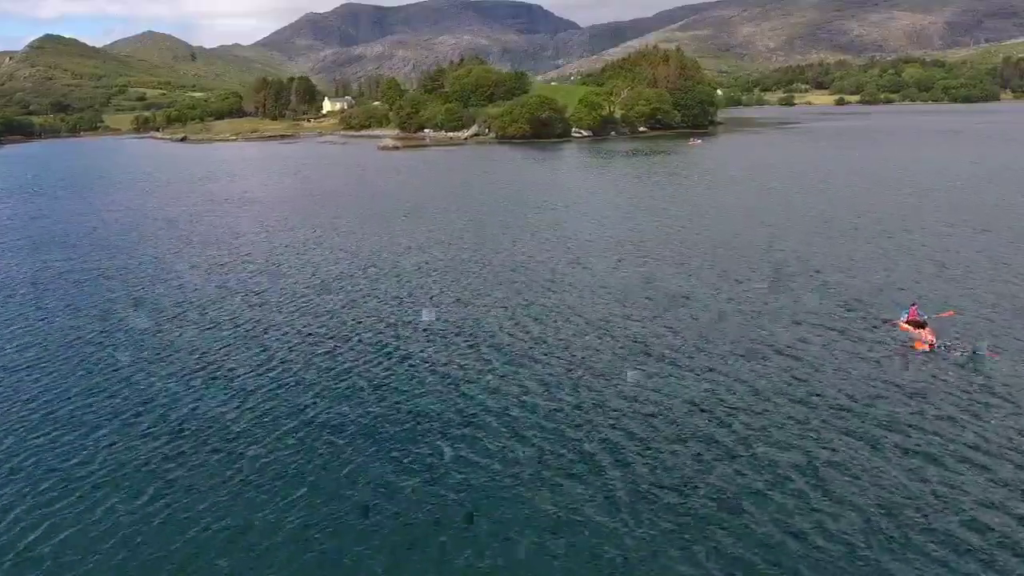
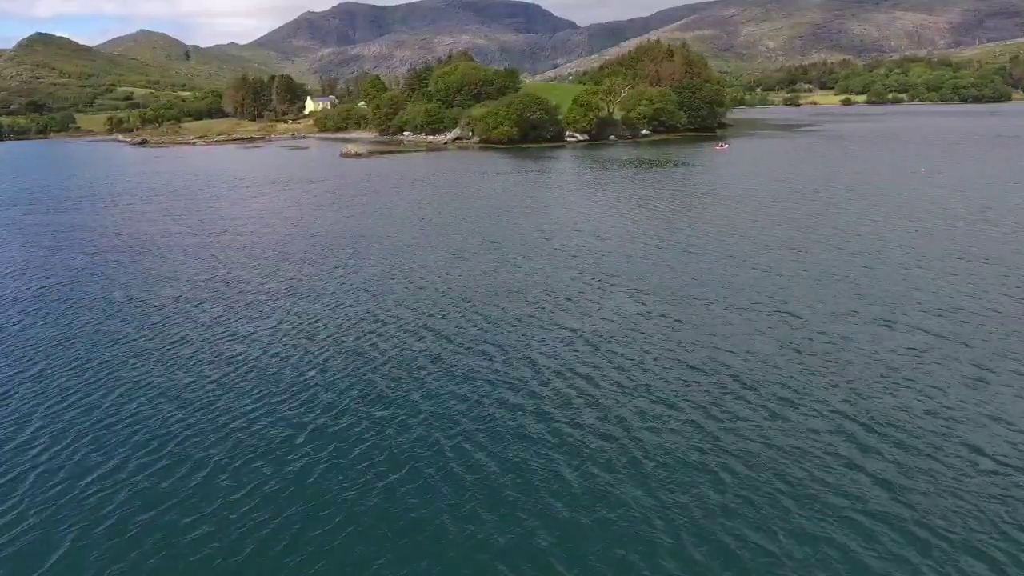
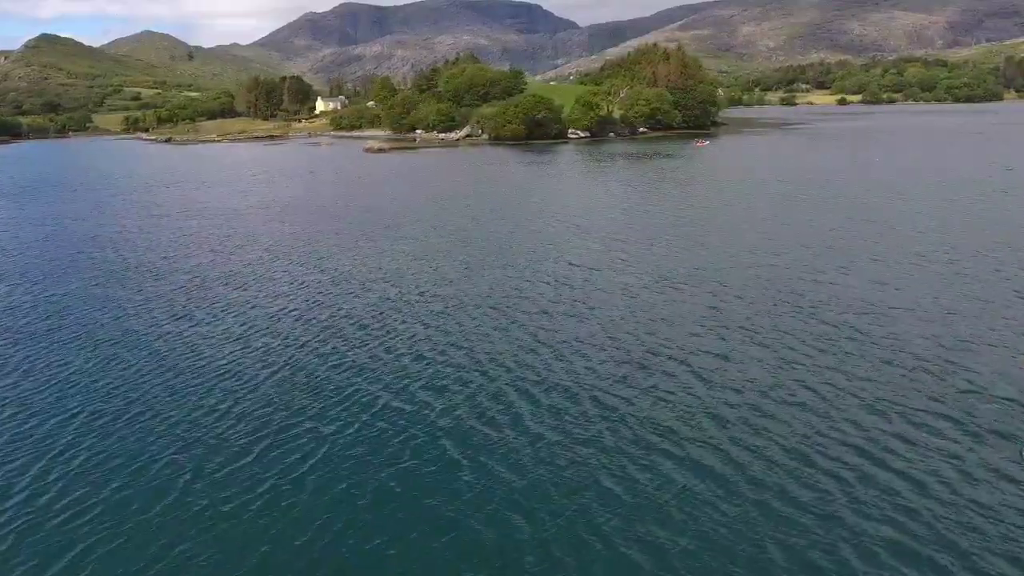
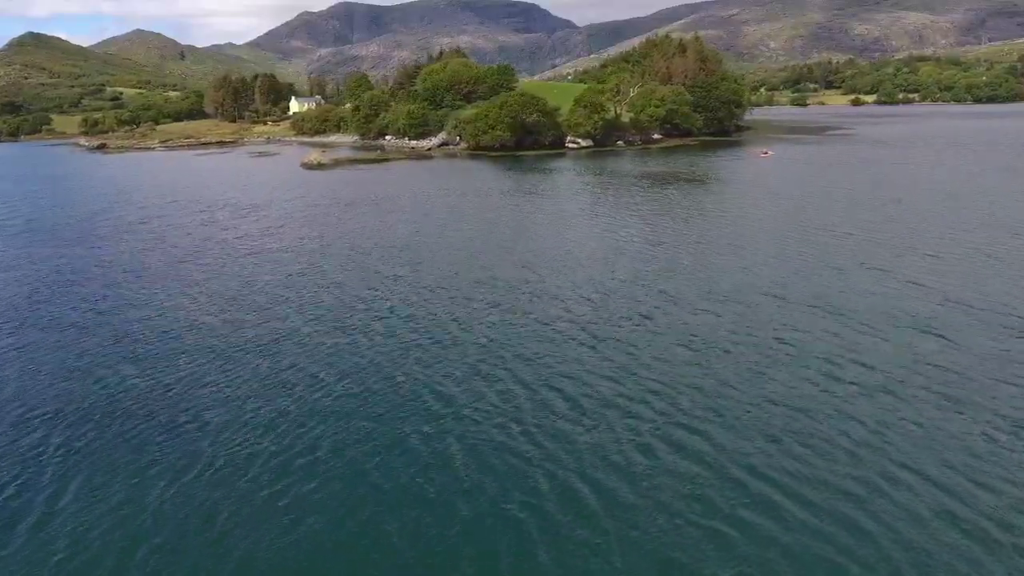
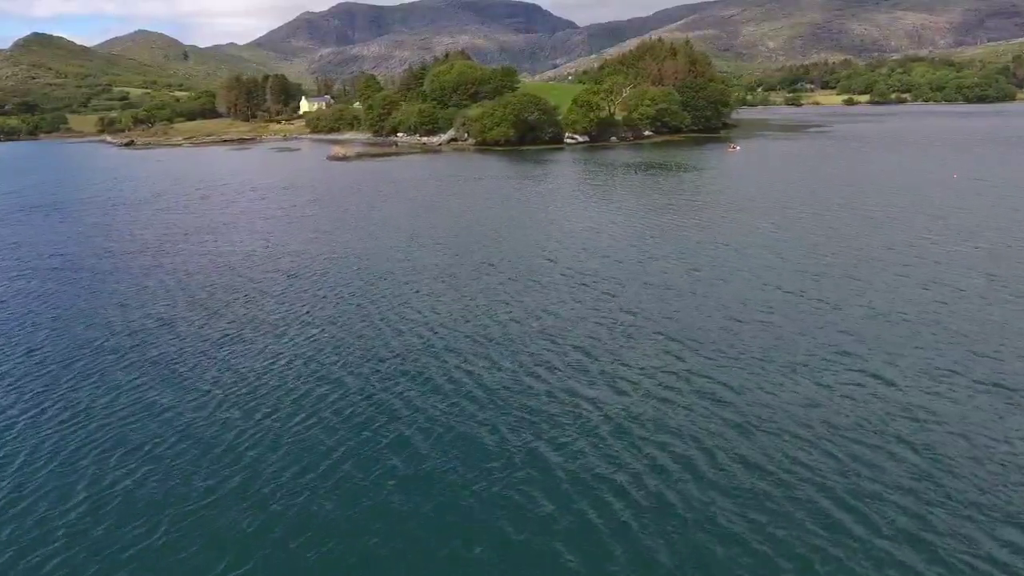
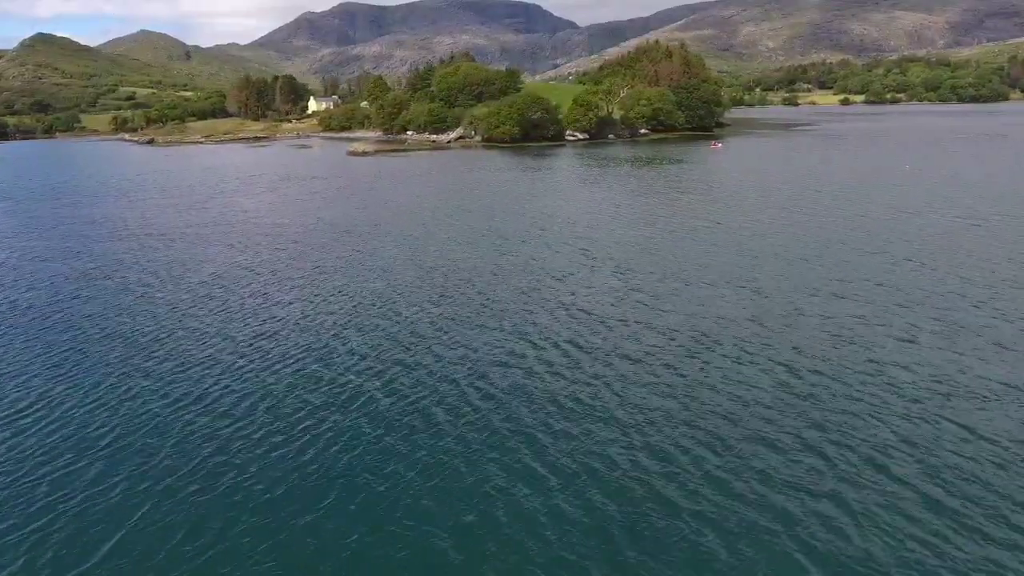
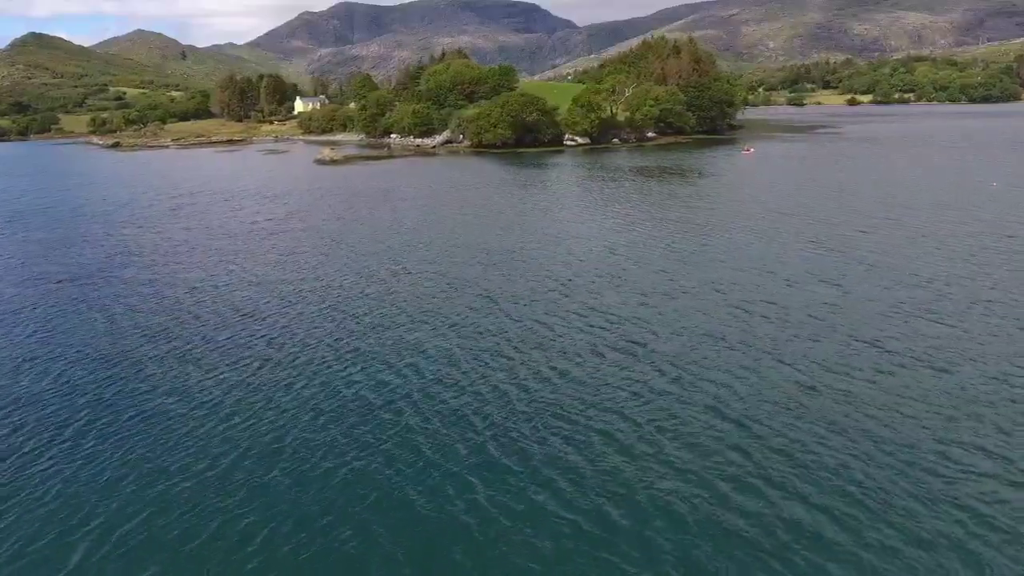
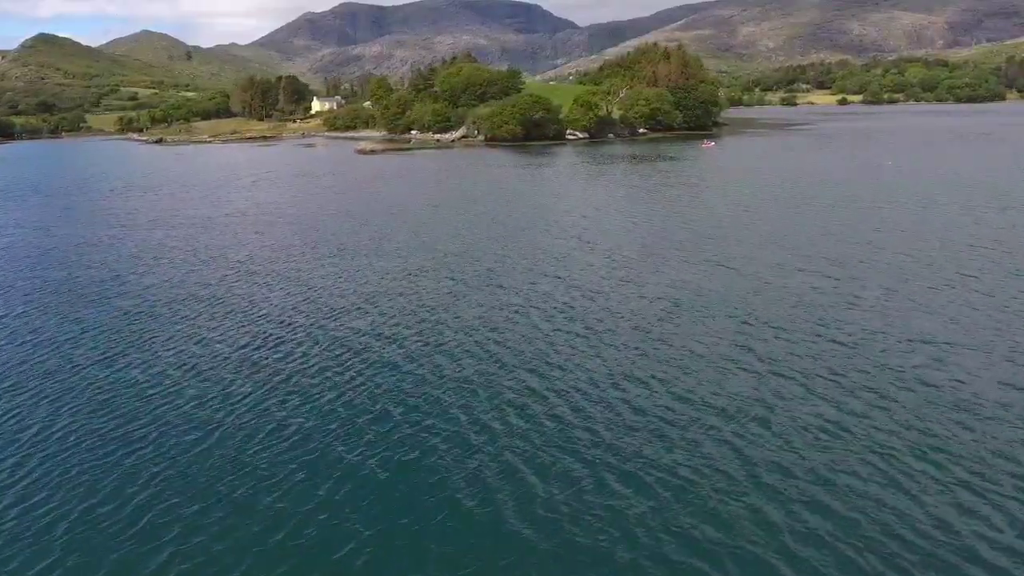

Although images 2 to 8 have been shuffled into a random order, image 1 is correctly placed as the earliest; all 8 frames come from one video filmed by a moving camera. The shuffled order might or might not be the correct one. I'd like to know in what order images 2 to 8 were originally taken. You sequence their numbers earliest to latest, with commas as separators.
3, 8, 6, 2, 5, 7, 4
